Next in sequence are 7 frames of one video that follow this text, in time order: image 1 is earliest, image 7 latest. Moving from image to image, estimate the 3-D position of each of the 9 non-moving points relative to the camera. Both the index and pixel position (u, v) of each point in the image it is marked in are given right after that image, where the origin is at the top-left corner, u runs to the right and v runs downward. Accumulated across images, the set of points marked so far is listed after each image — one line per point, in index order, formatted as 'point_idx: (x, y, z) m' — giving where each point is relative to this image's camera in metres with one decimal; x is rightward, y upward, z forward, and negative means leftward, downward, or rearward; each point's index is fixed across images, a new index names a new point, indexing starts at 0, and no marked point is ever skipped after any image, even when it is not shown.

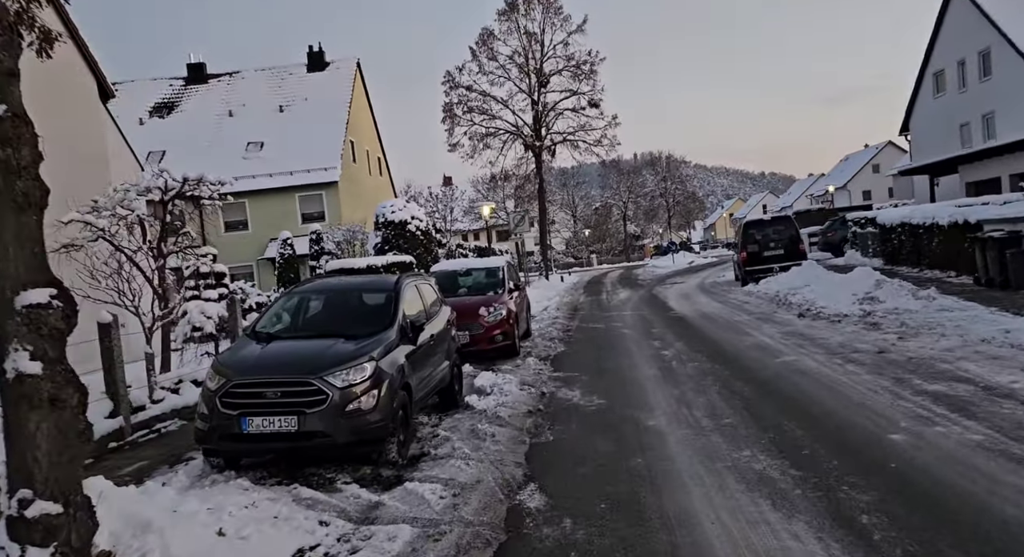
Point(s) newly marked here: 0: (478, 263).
0: (-0.7, +0.3, +13.8) m
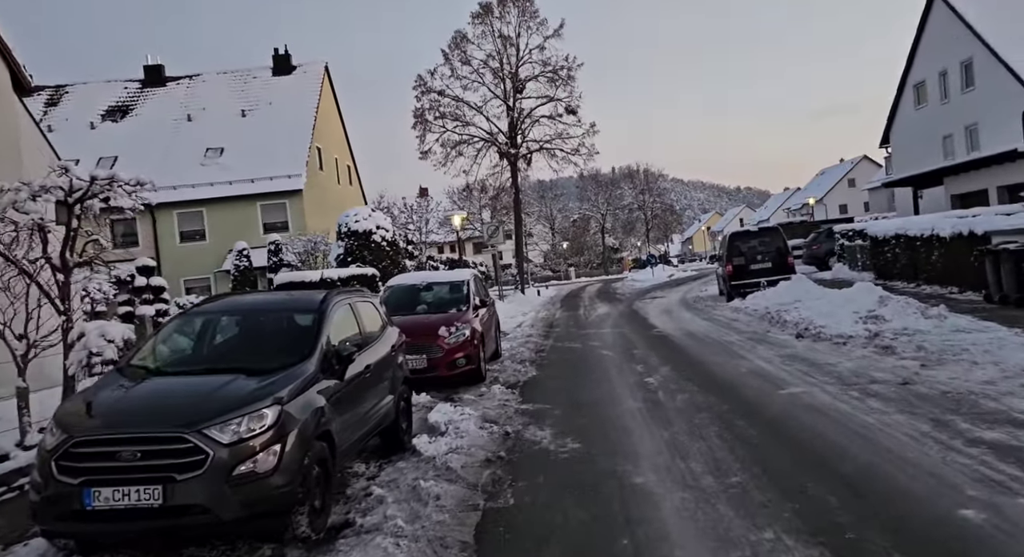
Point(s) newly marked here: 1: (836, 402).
0: (-1.3, 0.0, +12.4) m
1: (+3.1, -1.2, +6.8) m
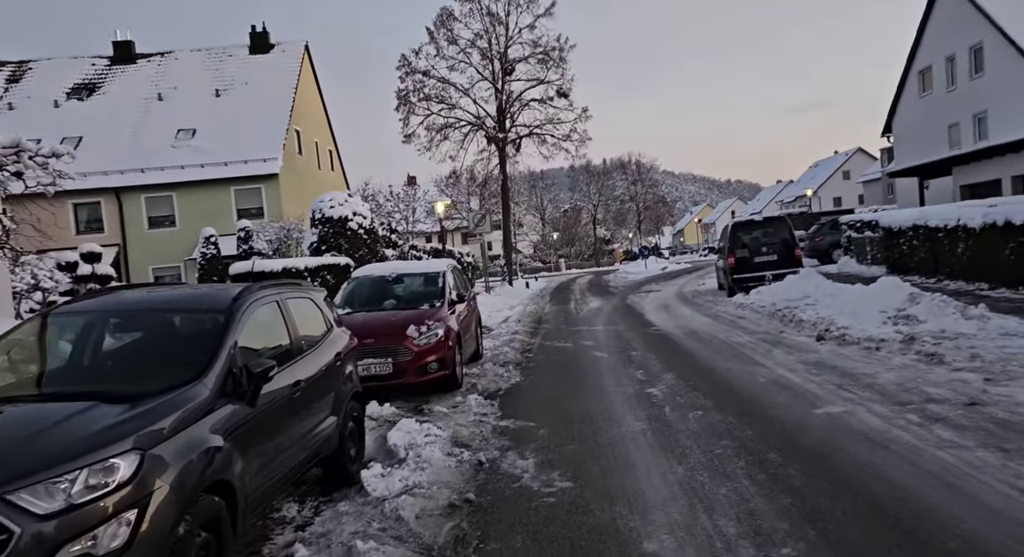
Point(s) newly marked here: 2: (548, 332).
0: (-1.6, +0.2, +11.0) m
1: (+2.9, -1.2, +5.4) m
2: (+0.8, -1.2, +15.3) m
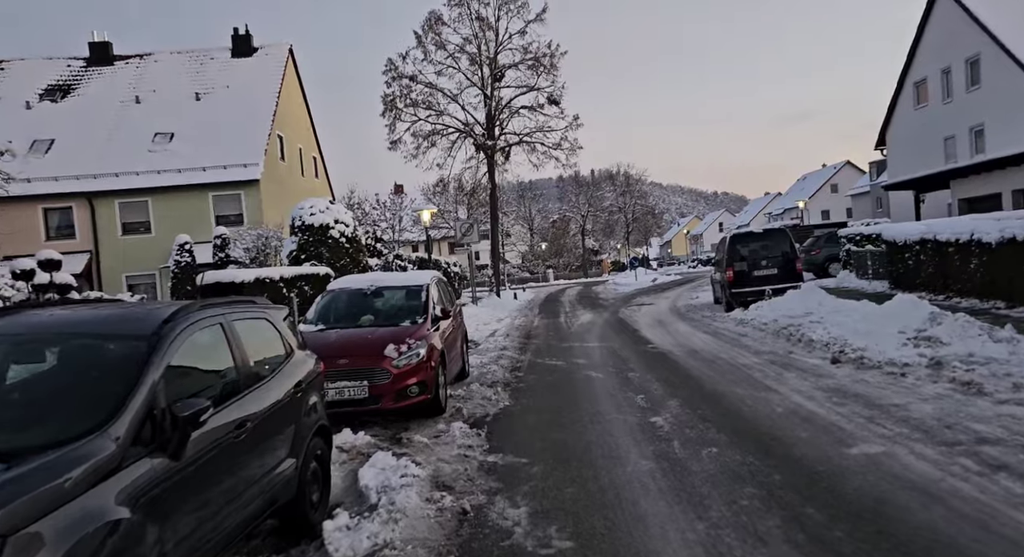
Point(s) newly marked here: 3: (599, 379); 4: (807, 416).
0: (-1.7, 0.0, +10.1) m
1: (+2.9, -1.3, +4.6) m
2: (+0.5, -1.4, +14.4) m
3: (+1.3, -1.5, +10.2) m
4: (+2.7, -1.3, +6.5) m
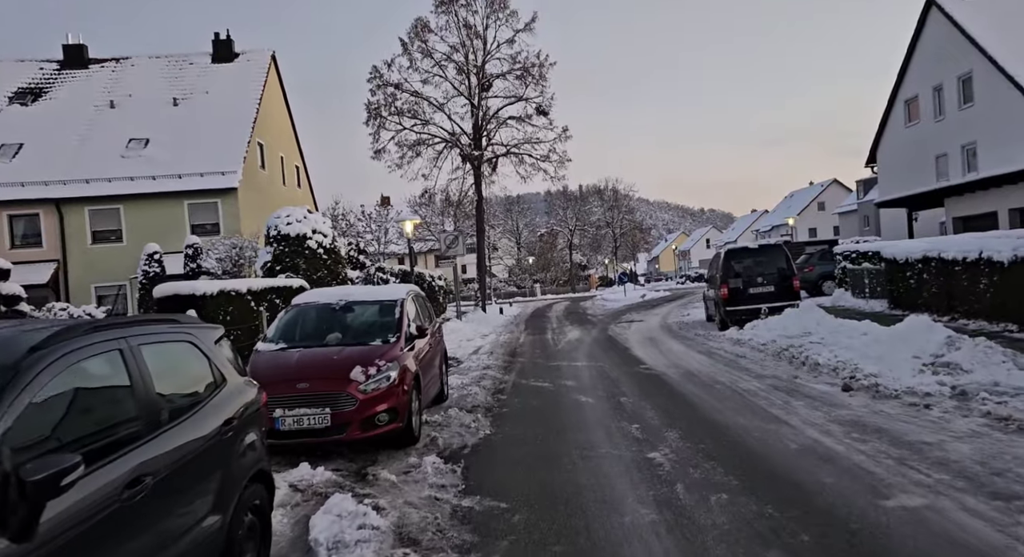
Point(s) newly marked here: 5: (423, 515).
0: (-1.9, -0.2, +9.3) m
1: (+2.7, -1.4, +3.9) m
2: (+0.2, -1.7, +13.6) m
3: (+1.0, -1.7, +9.4) m
4: (+2.6, -1.4, +5.8) m
5: (-0.7, -1.8, +5.3) m
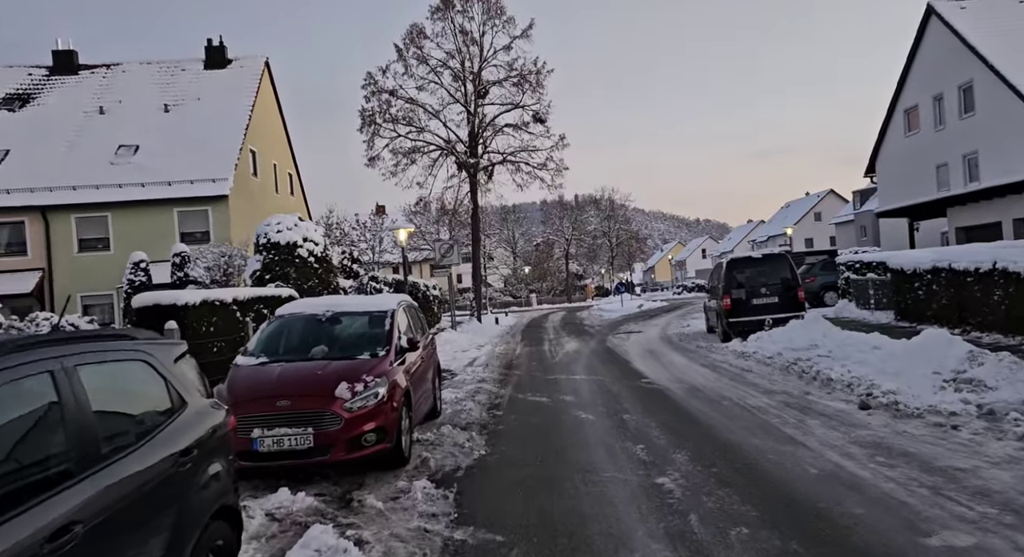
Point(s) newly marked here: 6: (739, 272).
0: (-2.0, -0.3, +8.8) m
1: (+2.7, -1.5, +3.4) m
2: (+0.1, -1.9, +13.1) m
3: (+1.0, -1.8, +8.9) m
4: (+2.6, -1.5, +5.3) m
5: (-0.7, -1.8, +4.8) m
6: (+5.1, +0.2, +15.8) m
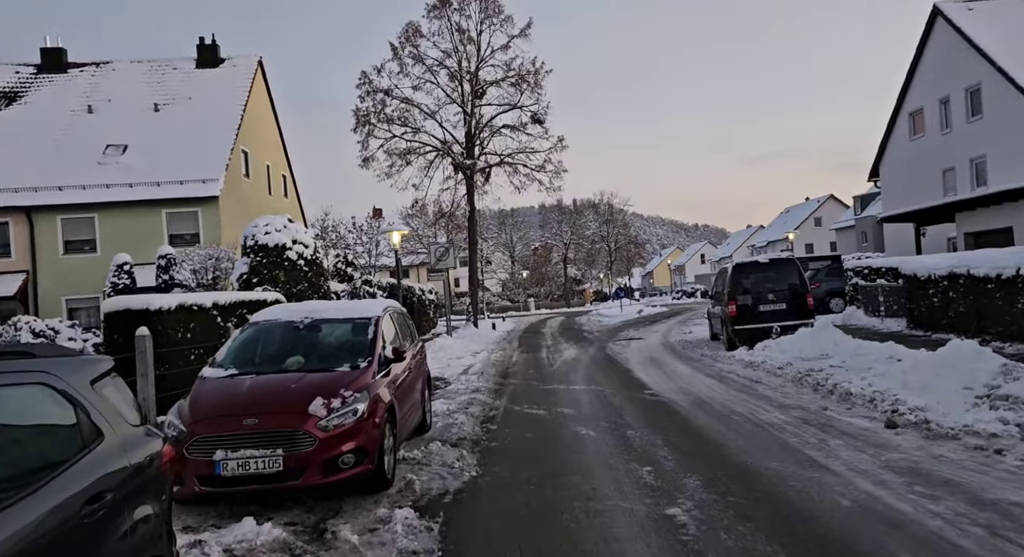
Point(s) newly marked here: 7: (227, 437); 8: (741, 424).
0: (-2.0, -0.4, +8.1) m
1: (+2.7, -1.5, +2.7) m
2: (+0.1, -2.0, +12.4) m
3: (+0.9, -1.9, +8.3) m
4: (+2.5, -1.6, +4.6) m
5: (-0.7, -1.9, +4.1) m
6: (+5.0, 0.0, +15.1) m
7: (-2.4, -1.3, +5.9) m
8: (+2.6, -1.7, +8.1) m
